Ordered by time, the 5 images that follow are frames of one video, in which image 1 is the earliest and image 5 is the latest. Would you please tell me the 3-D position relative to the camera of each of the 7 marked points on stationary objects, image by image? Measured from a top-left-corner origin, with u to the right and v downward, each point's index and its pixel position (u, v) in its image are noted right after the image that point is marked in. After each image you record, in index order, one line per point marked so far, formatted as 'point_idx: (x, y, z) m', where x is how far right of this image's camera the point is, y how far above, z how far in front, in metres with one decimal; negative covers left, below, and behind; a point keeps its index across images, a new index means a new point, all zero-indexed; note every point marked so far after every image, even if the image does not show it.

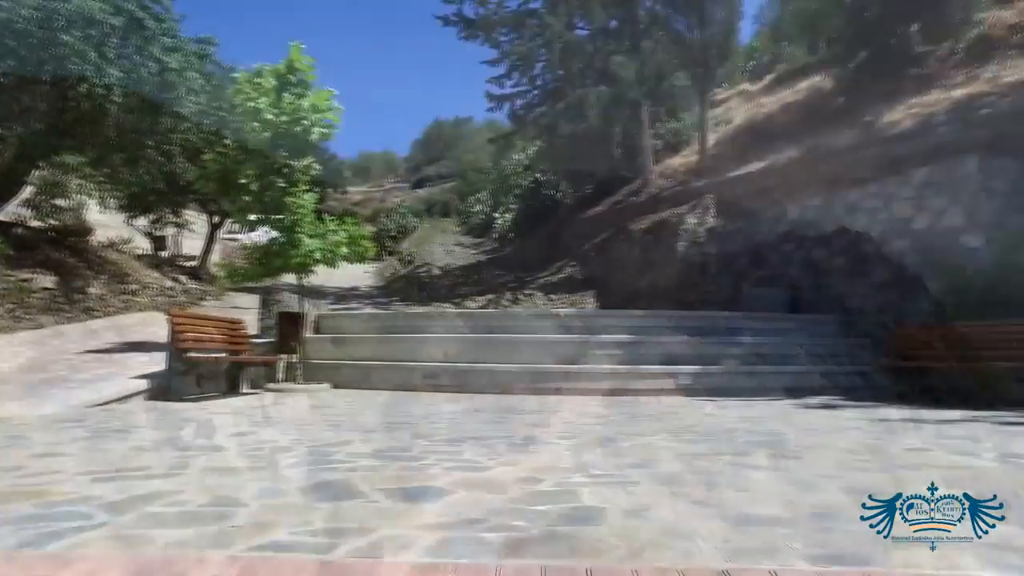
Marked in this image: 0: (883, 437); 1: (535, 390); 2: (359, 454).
0: (+2.5, -1.0, +4.8) m
1: (+0.3, -1.4, +10.1) m
2: (-0.9, -1.0, +4.2) m
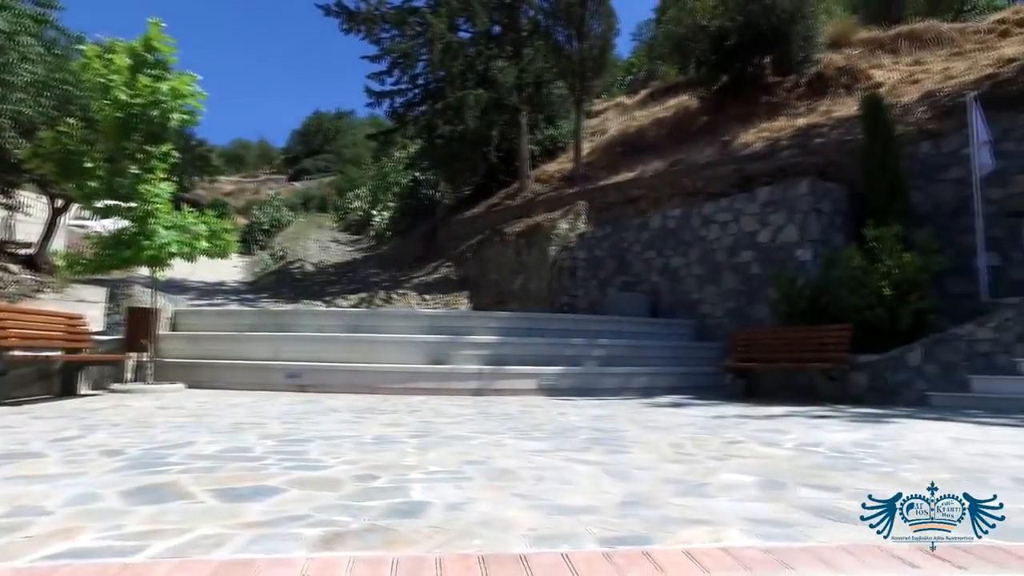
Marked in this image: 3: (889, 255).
0: (+1.5, -1.1, +5.2) m
1: (-1.6, -1.4, +10.1) m
2: (-1.8, -1.0, +4.1) m
3: (+4.8, +0.4, +9.1) m
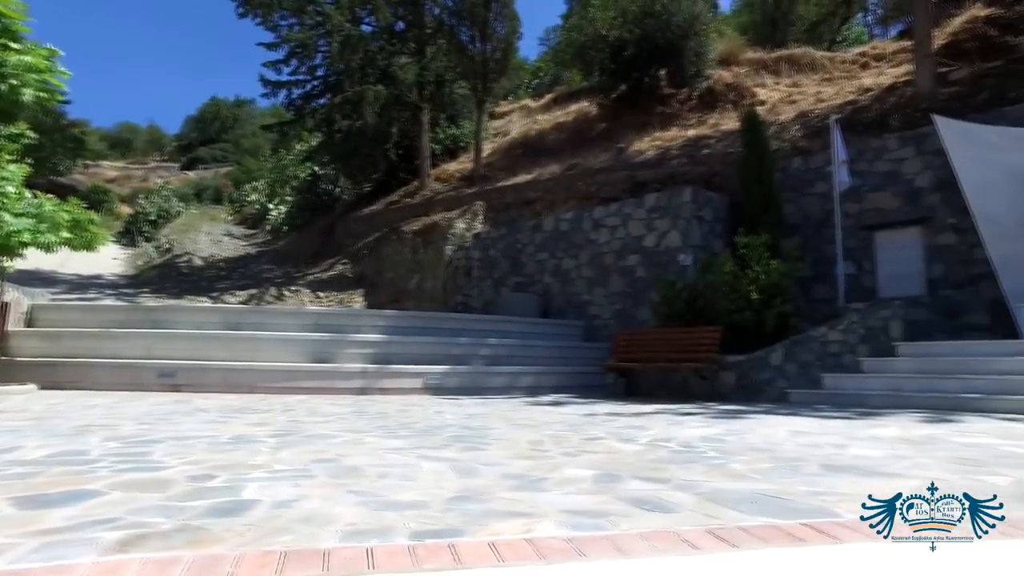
0: (+0.5, -1.1, +5.4) m
1: (-3.2, -1.4, +9.8) m
2: (-2.6, -0.9, +3.8) m
3: (+3.3, +0.3, +9.6) m
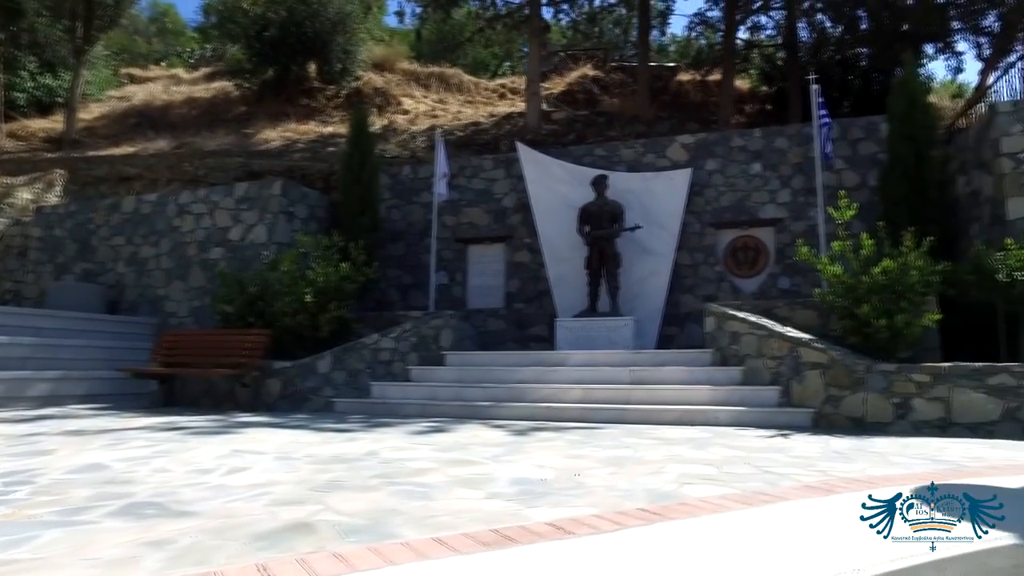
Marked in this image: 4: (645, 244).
0: (-3.3, -1.0, +4.0) m
1: (-8.5, -1.0, +6.5) m
2: (-5.4, -0.6, +1.3) m
3: (-2.5, +0.3, +9.1) m
4: (+2.1, +0.7, +11.3) m
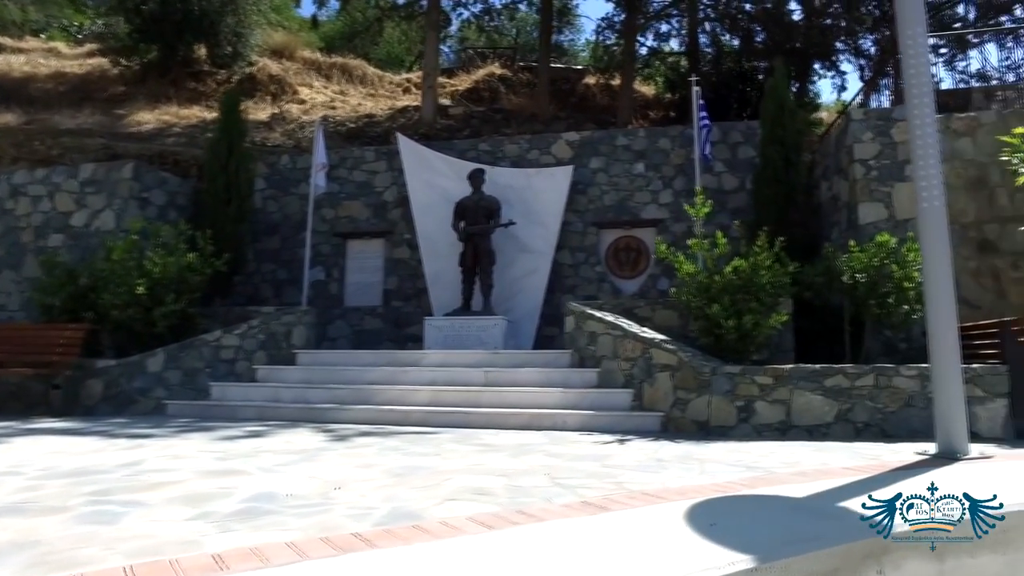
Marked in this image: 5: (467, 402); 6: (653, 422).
0: (-4.4, -0.8, +3.1) m
1: (-9.9, -0.8, +5.0) m
2: (-6.2, -0.4, +0.2) m
3: (-4.1, +0.4, +8.3) m
4: (+0.2, +0.7, +11.0) m
5: (-0.4, -1.1, +6.9) m
6: (+1.2, -1.2, +6.3) m
